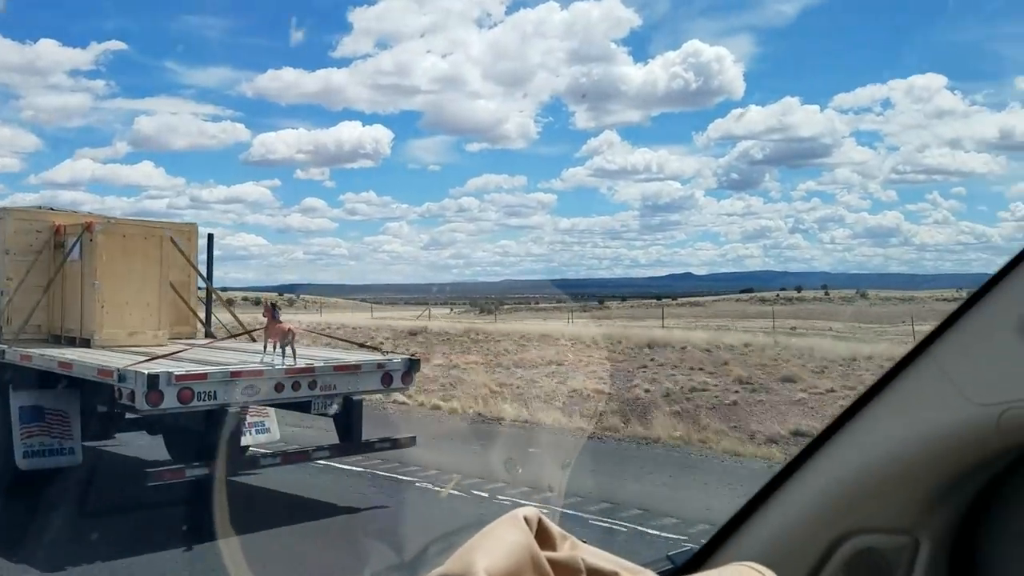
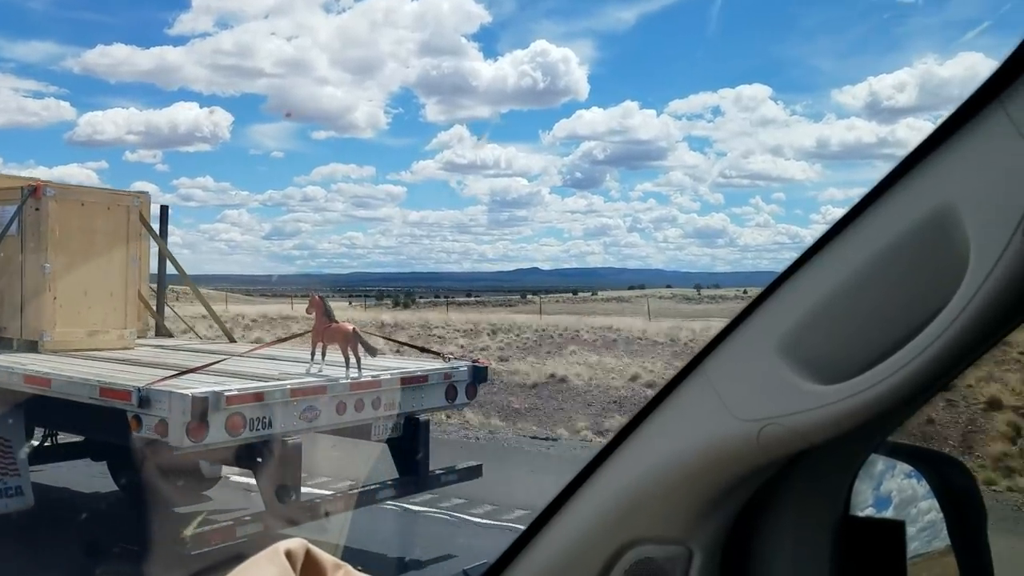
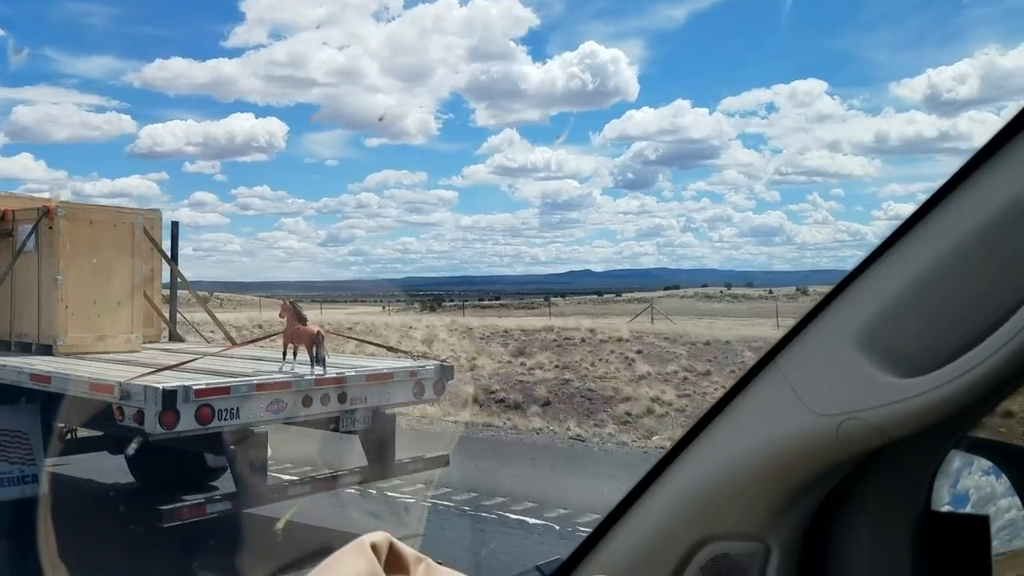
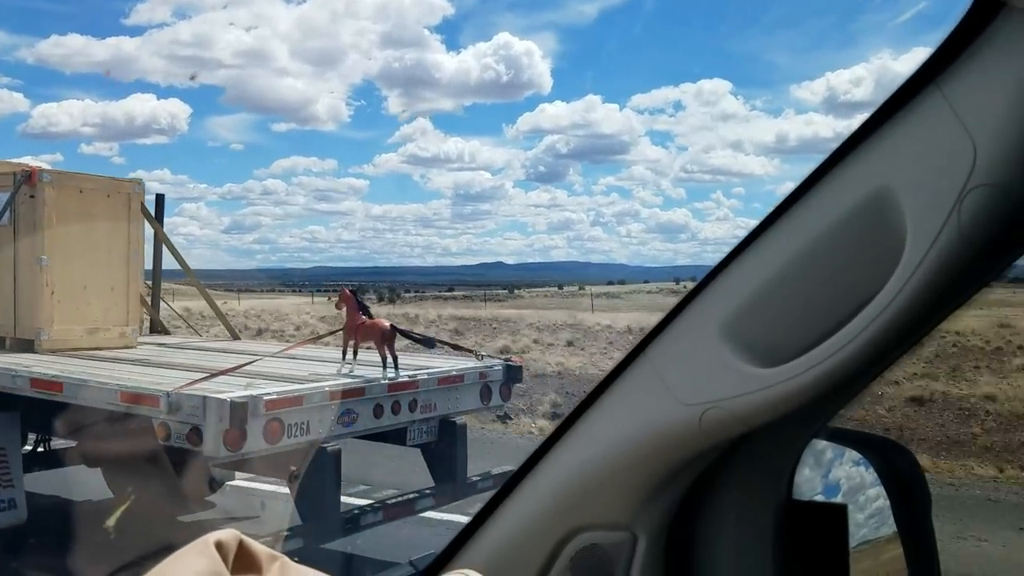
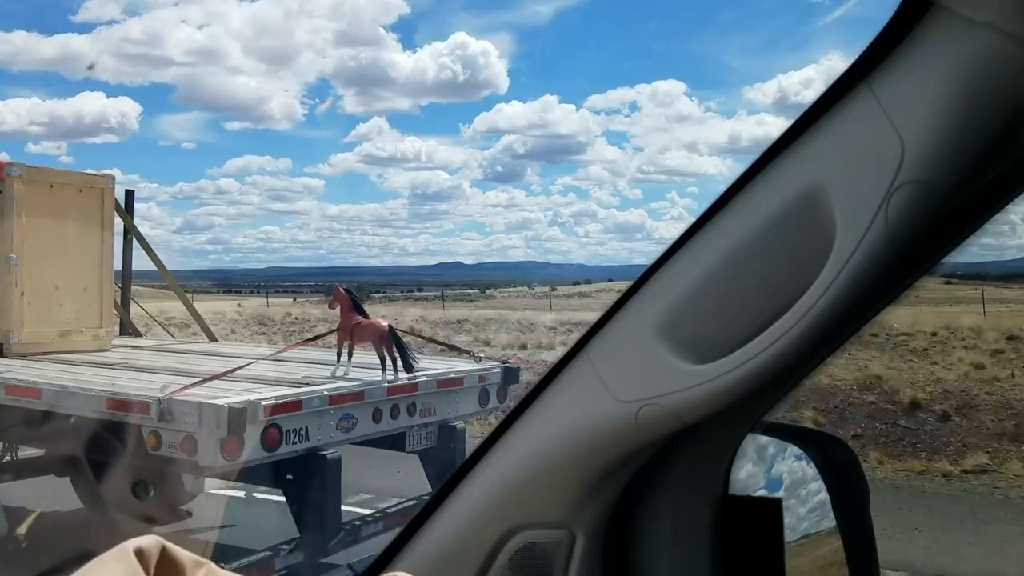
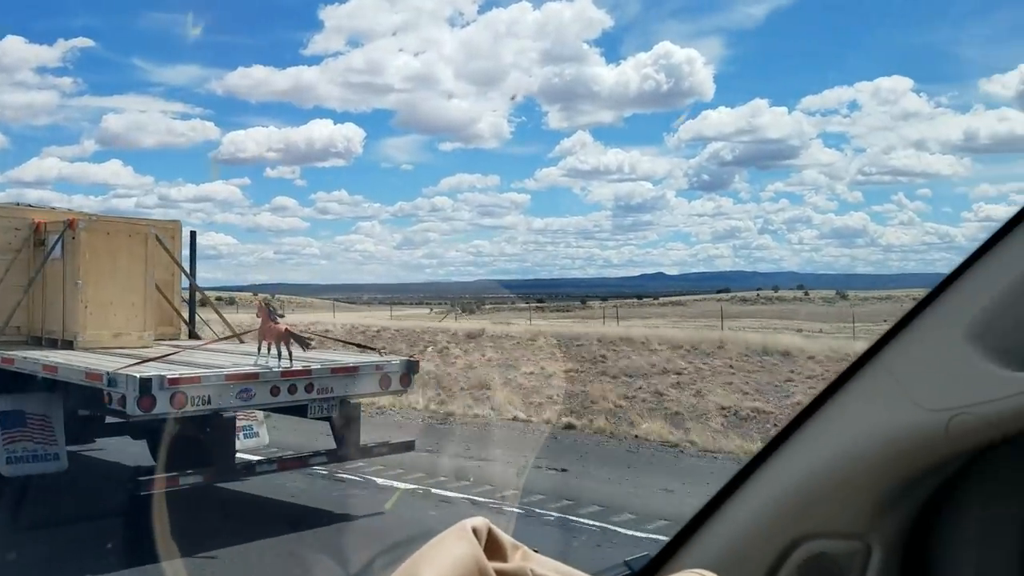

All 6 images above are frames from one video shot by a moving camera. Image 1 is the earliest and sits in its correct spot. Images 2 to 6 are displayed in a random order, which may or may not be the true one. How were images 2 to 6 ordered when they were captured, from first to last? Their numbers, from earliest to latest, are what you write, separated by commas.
6, 3, 2, 4, 5
